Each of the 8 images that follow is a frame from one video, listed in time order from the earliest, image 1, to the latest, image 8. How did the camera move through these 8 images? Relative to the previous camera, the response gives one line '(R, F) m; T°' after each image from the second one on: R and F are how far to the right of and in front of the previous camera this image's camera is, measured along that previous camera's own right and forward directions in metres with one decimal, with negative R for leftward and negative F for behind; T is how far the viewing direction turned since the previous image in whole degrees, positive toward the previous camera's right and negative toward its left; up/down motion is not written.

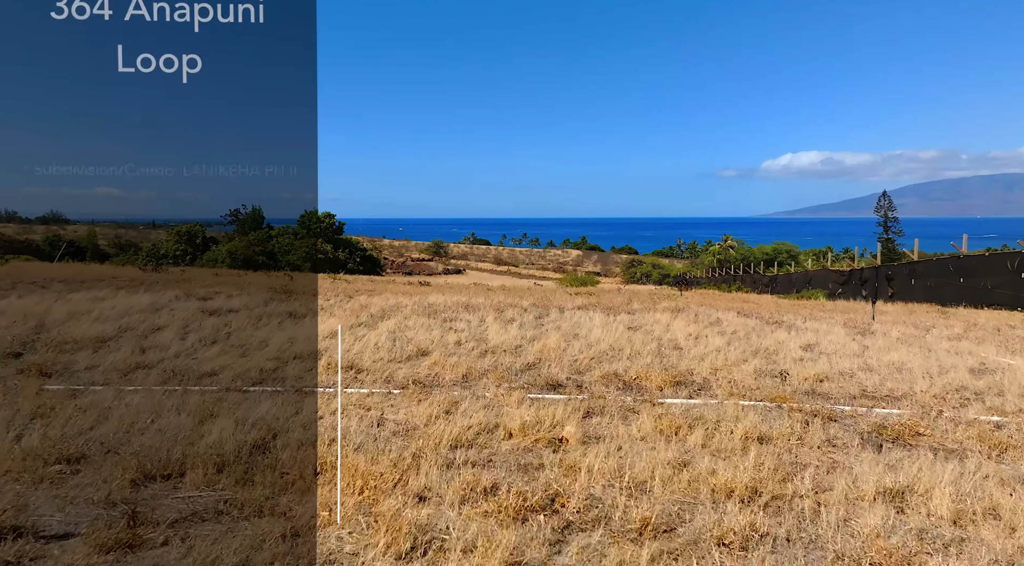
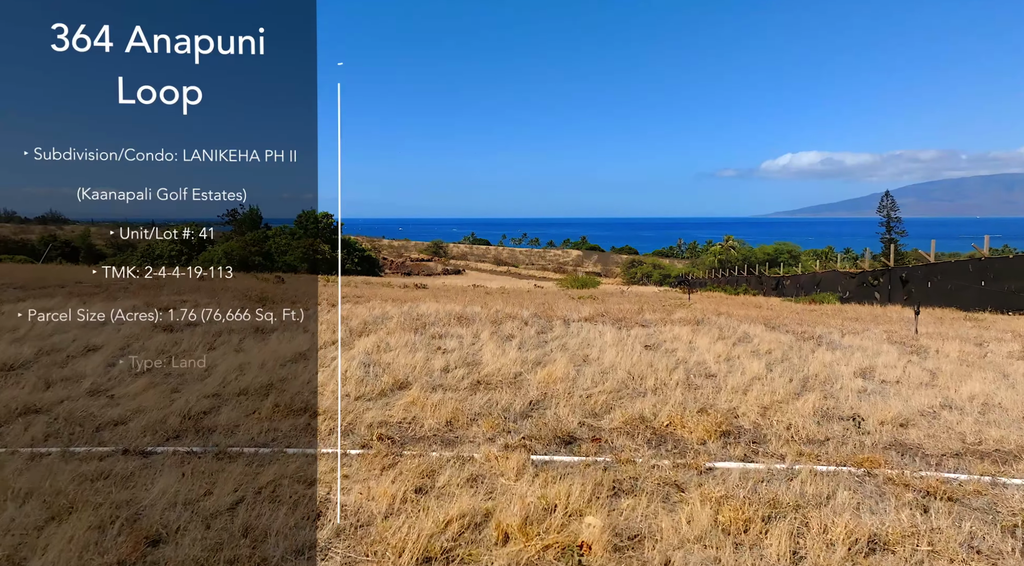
(0.0, +1.7) m; 0°
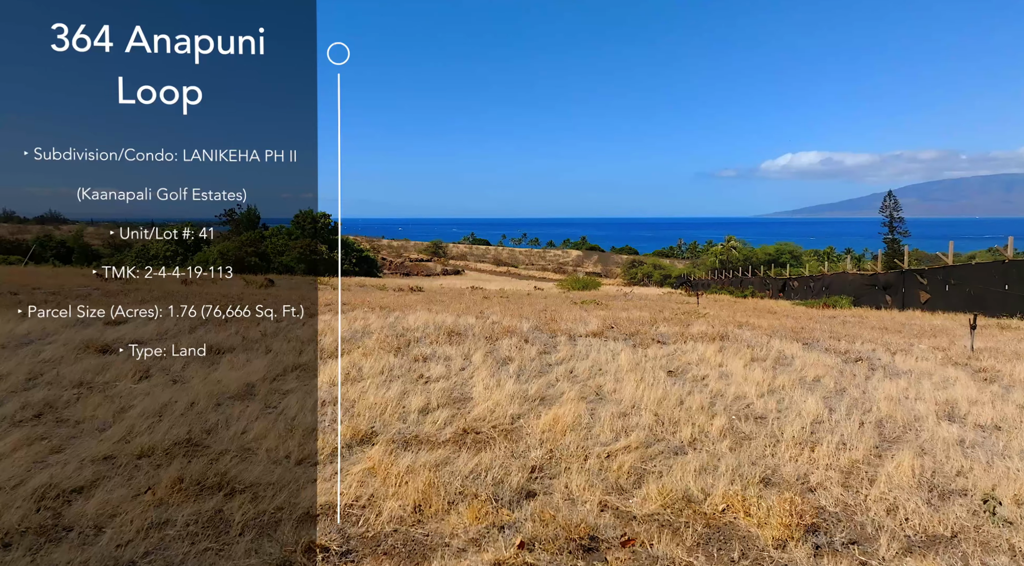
(0.0, +1.8) m; 0°
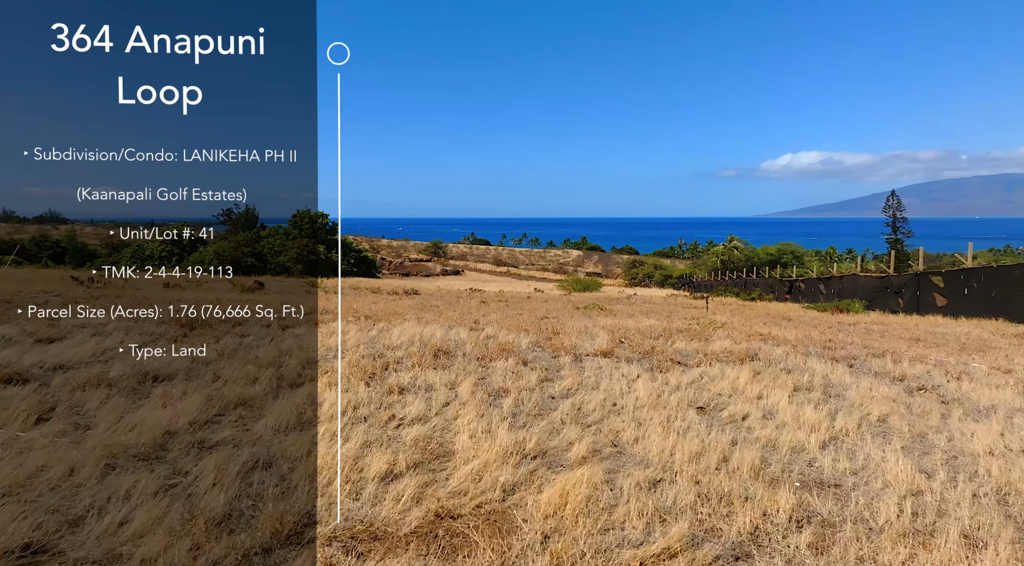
(+0.1, +1.7) m; 0°
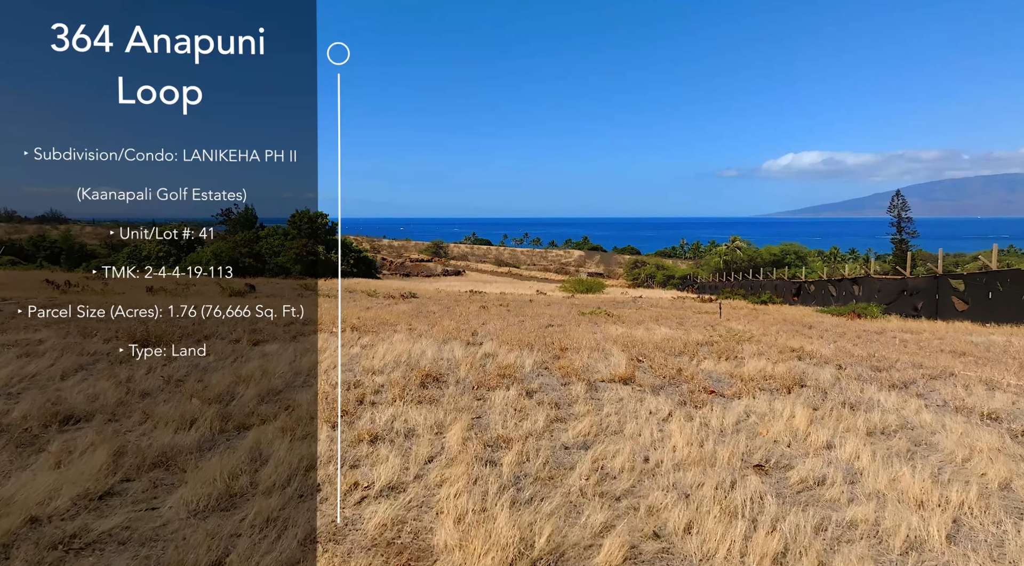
(0.0, +1.8) m; 0°
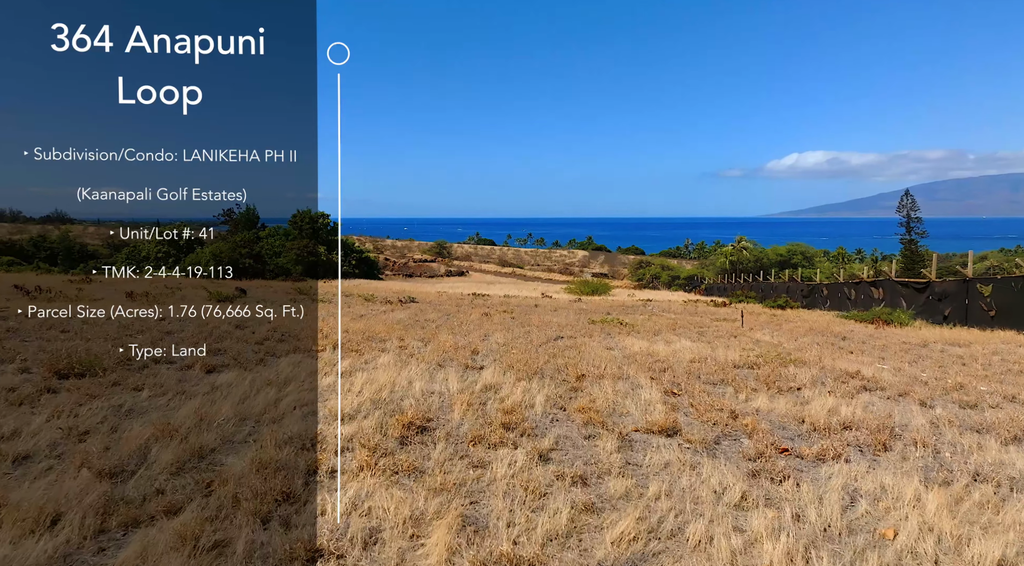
(0.0, +2.2) m; 0°
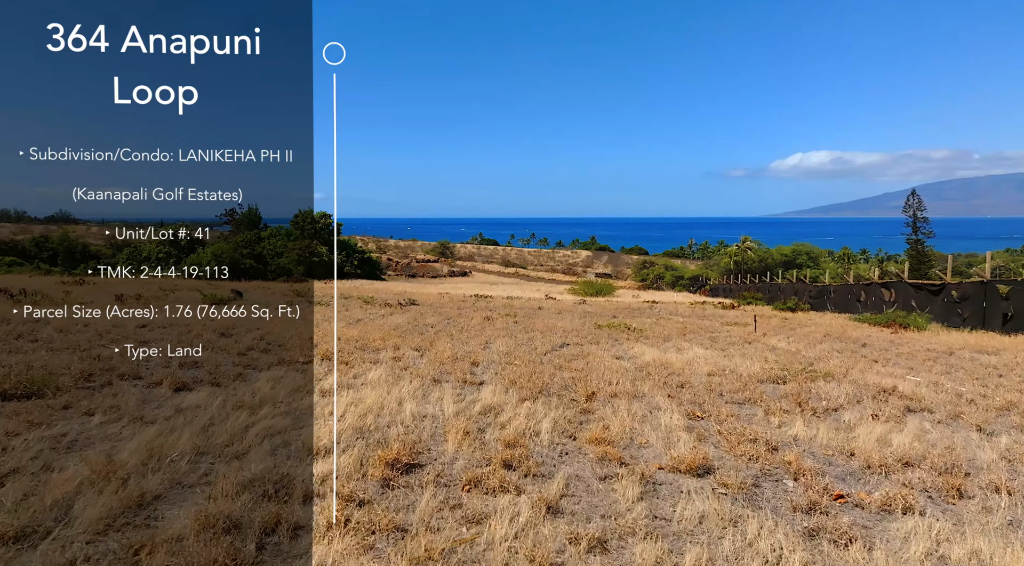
(0.0, +1.1) m; 0°
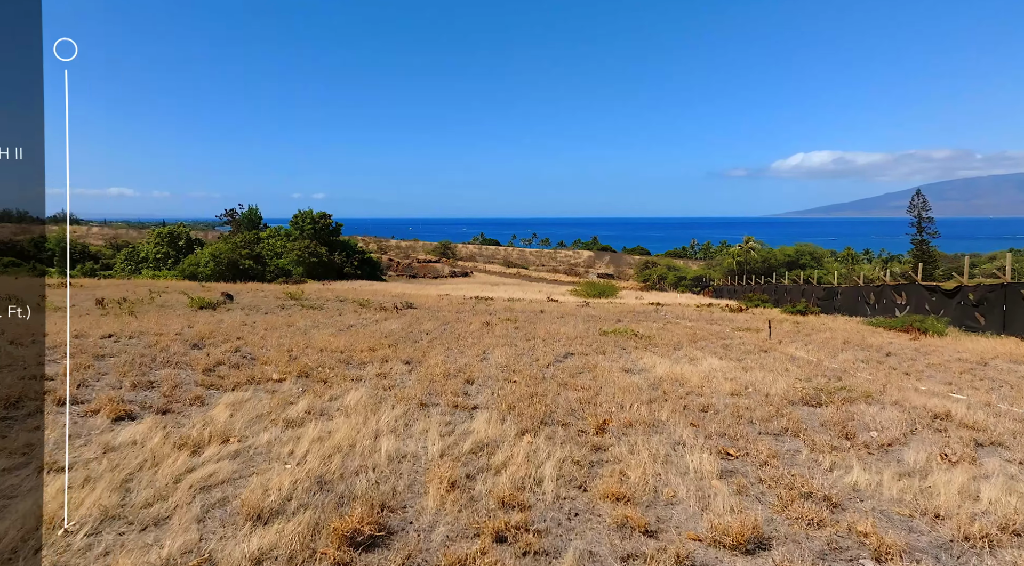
(+0.1, +1.4) m; 0°
